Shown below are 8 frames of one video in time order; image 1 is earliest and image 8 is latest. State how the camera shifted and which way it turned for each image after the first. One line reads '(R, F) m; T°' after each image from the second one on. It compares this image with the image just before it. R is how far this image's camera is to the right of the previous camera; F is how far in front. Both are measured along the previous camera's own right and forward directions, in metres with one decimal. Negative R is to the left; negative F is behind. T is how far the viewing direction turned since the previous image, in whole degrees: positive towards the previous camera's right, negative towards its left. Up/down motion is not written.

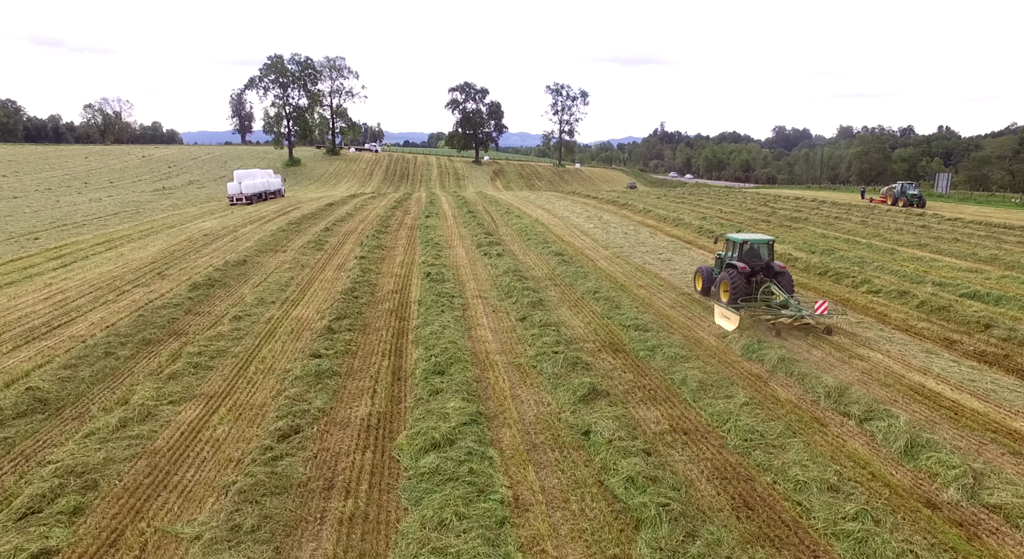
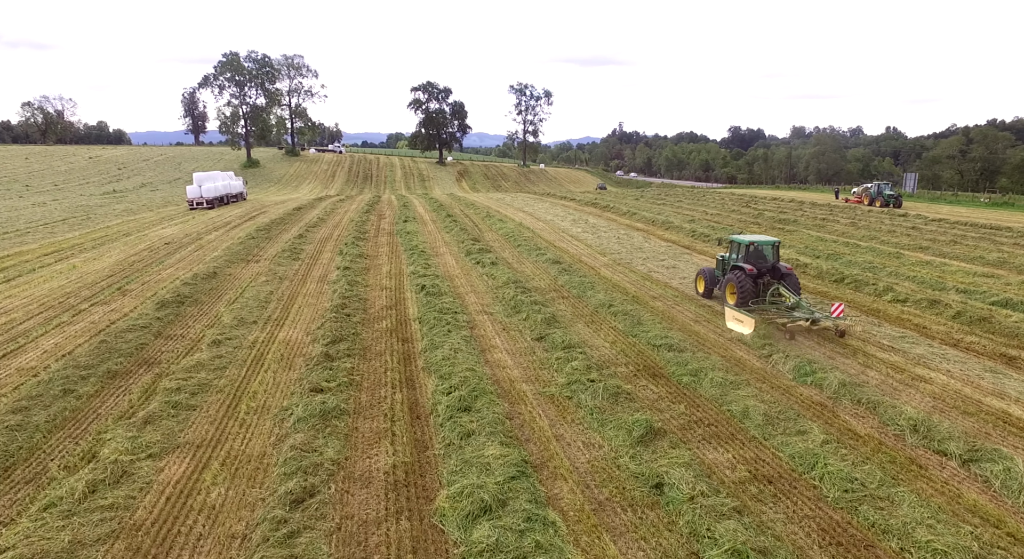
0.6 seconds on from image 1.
(-0.8, +1.0) m; +4°
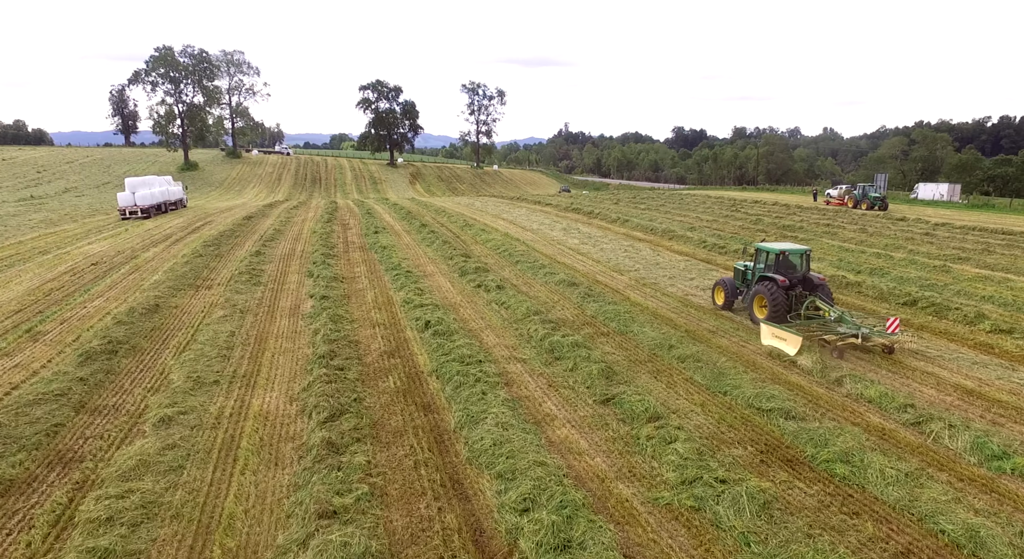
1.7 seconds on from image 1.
(-1.3, +2.3) m; +5°
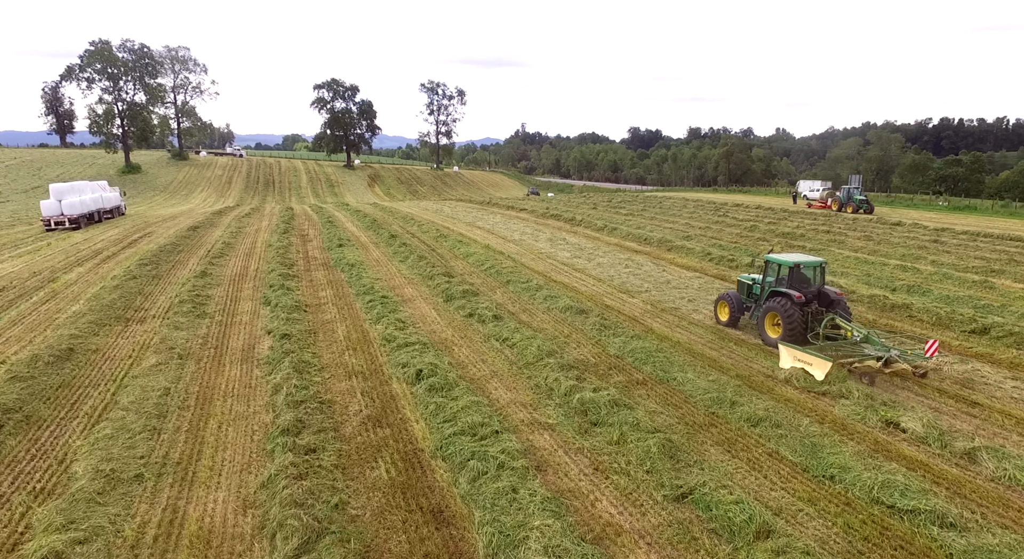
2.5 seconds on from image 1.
(-0.7, +2.0) m; +4°
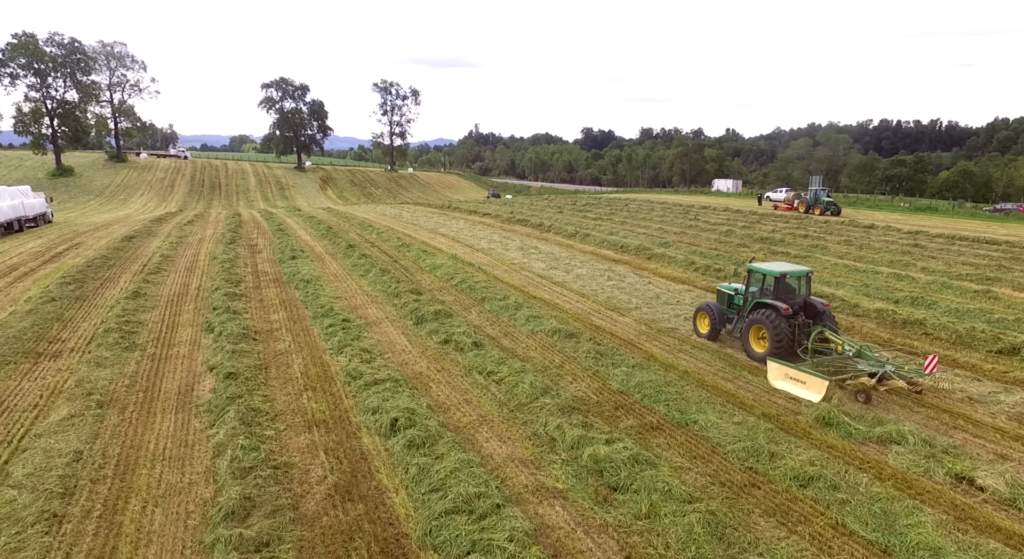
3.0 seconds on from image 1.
(-0.4, +1.3) m; +4°
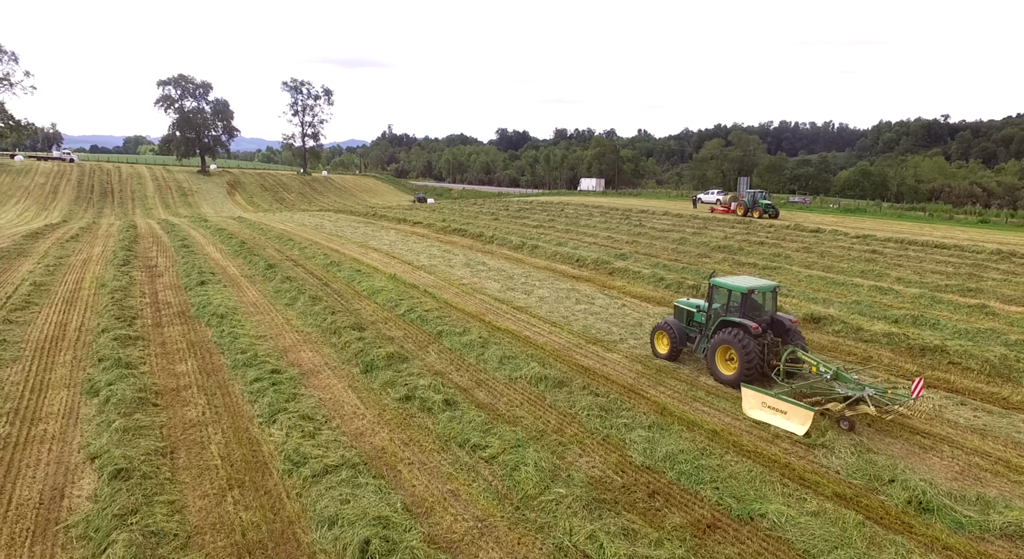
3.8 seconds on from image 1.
(-0.8, +1.9) m; +8°
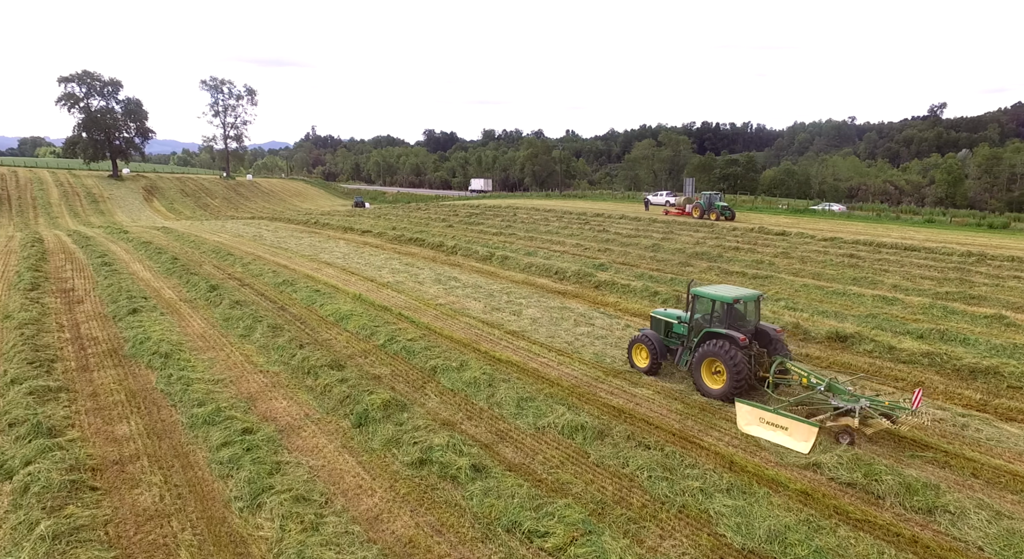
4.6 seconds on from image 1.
(-1.1, +1.4) m; +6°
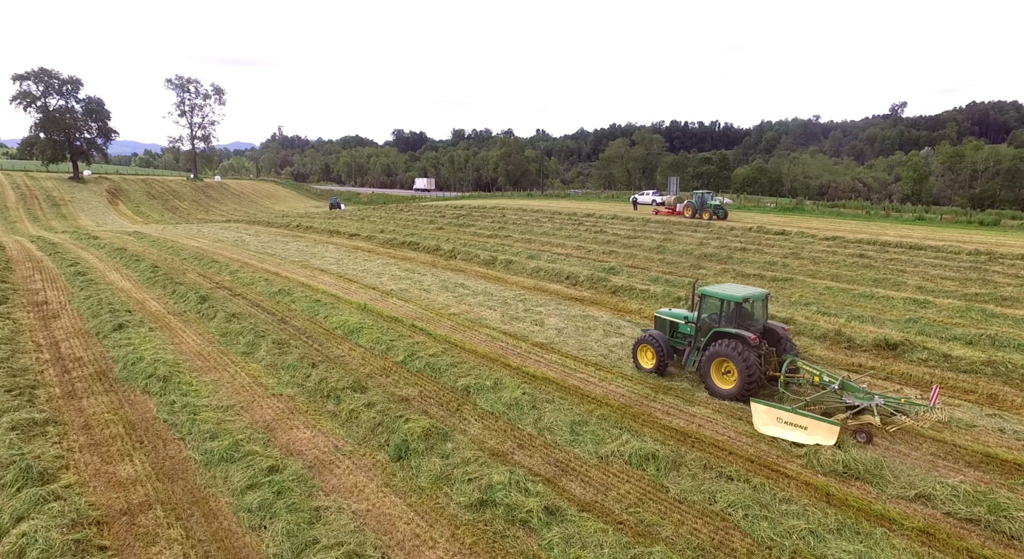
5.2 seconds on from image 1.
(-1.0, +0.8) m; +3°
